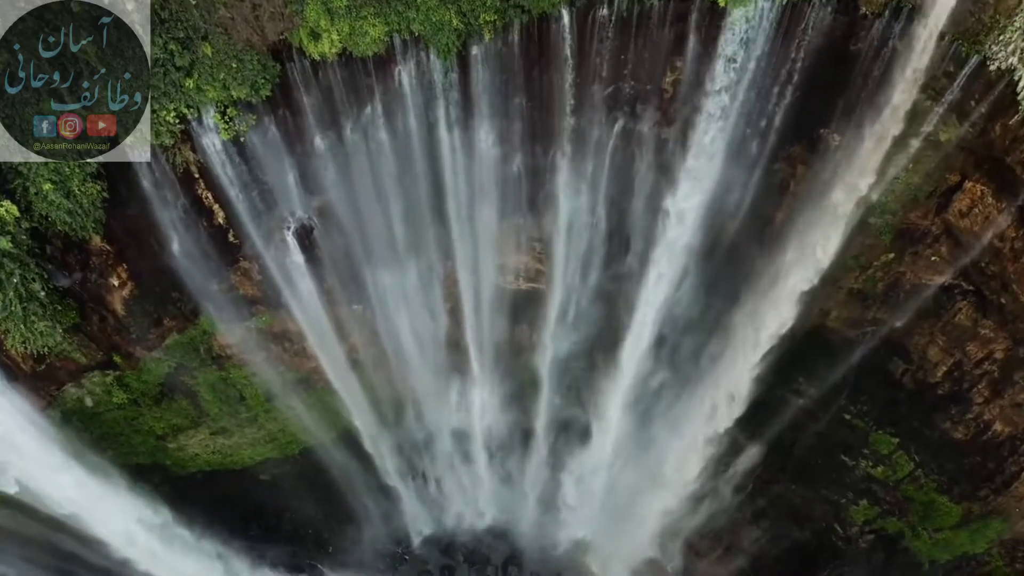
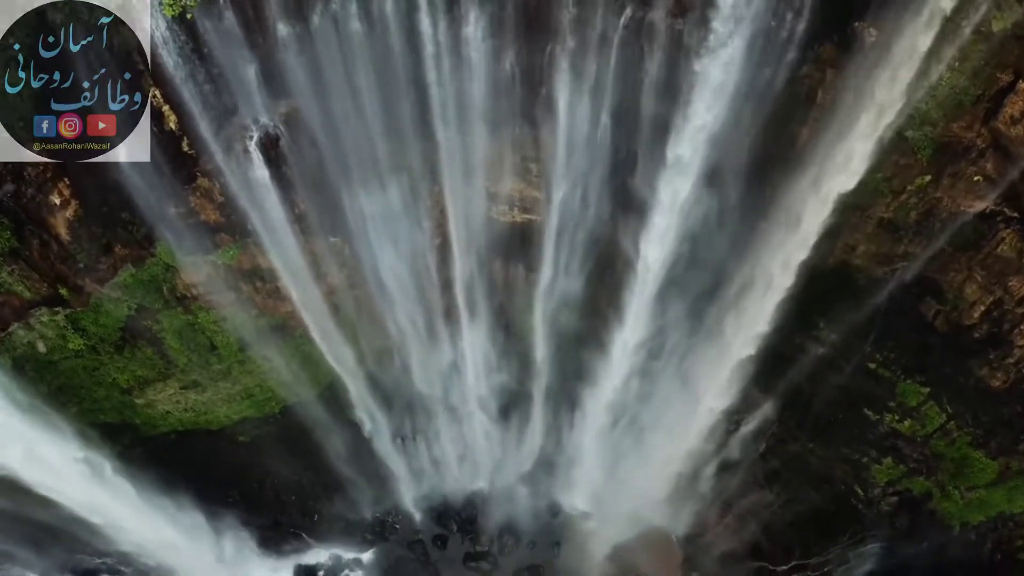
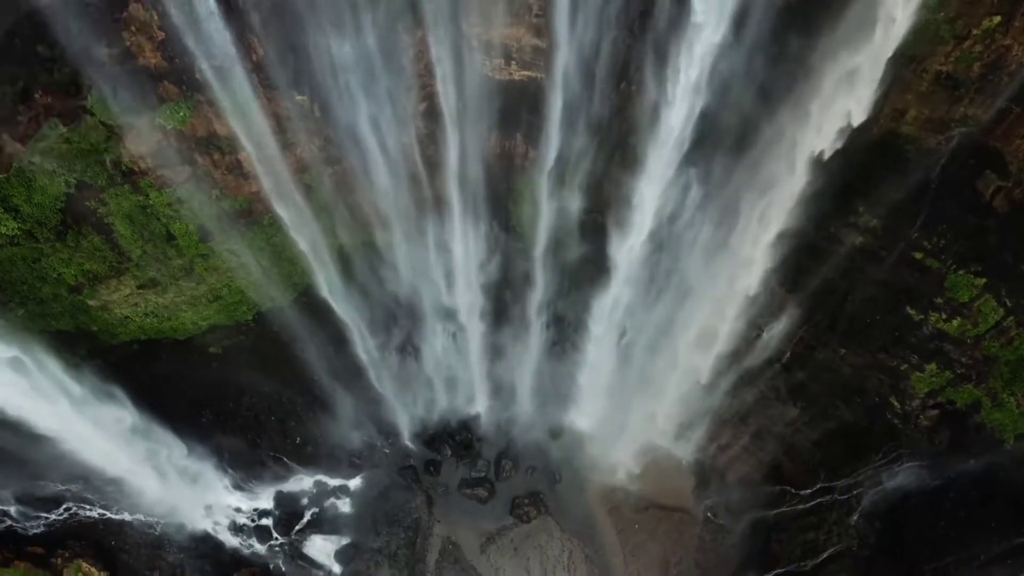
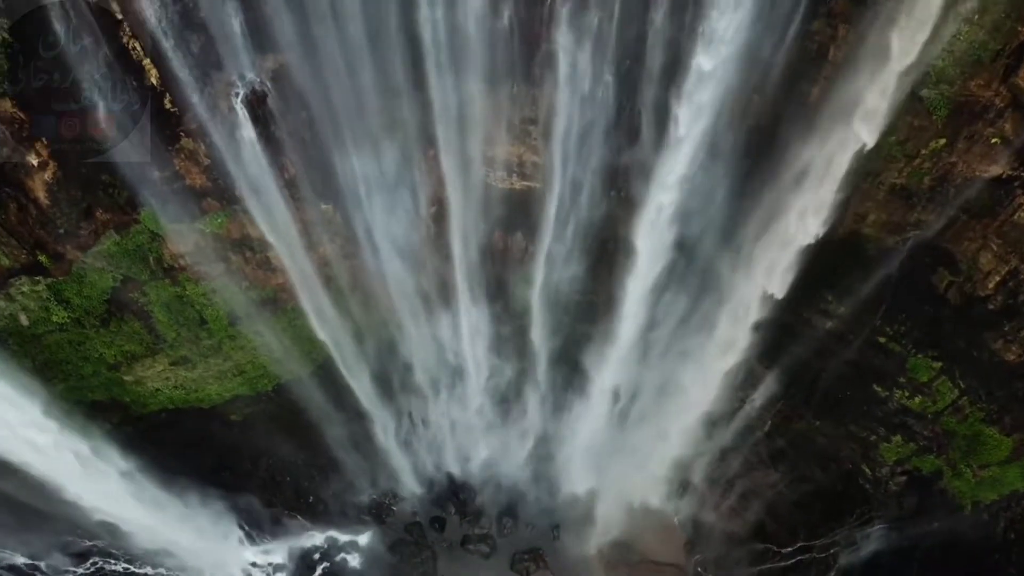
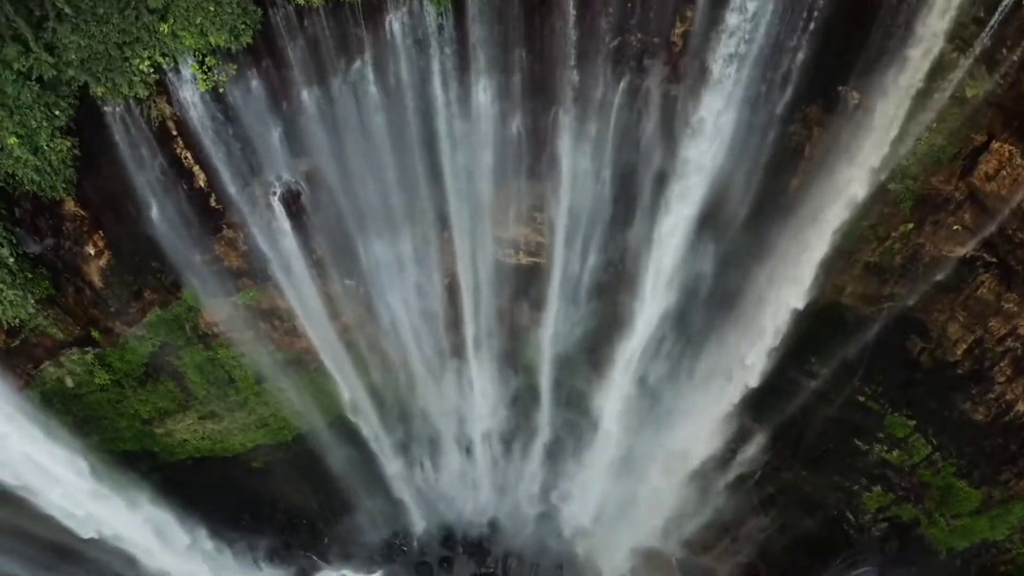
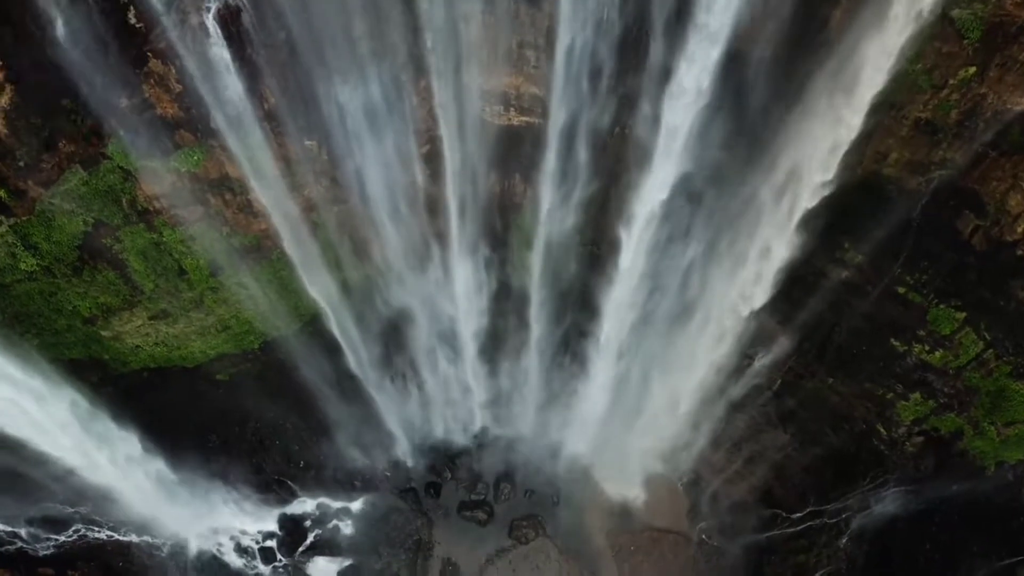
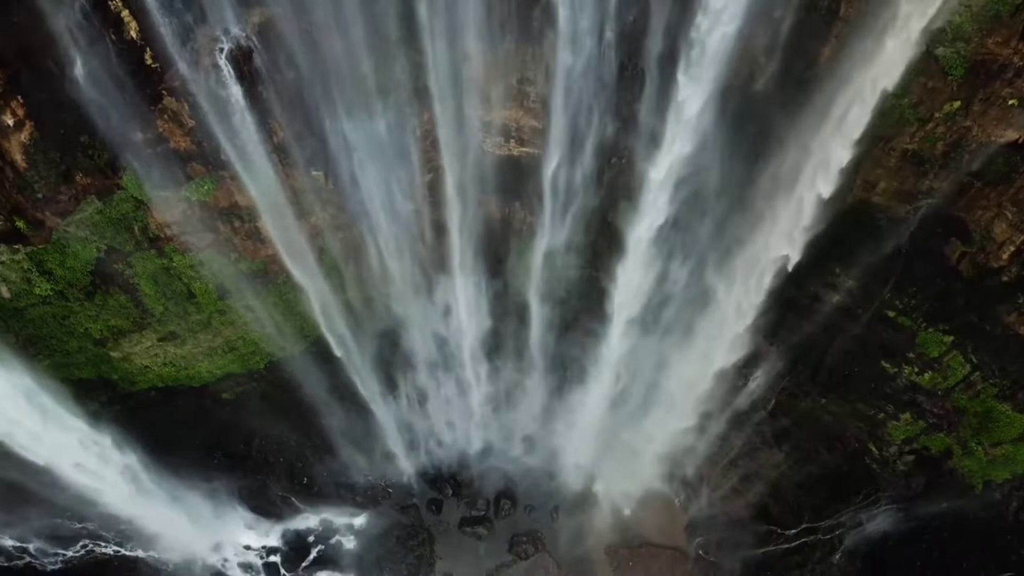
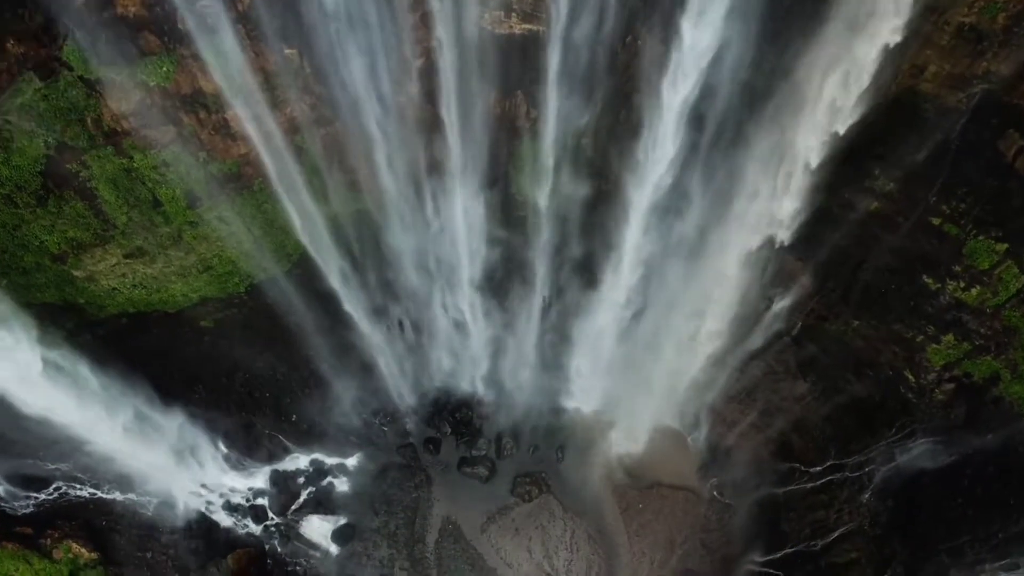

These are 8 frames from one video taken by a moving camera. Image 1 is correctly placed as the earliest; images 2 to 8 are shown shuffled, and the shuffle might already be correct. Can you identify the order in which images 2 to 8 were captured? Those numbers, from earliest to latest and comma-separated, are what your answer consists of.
5, 2, 4, 7, 6, 3, 8
